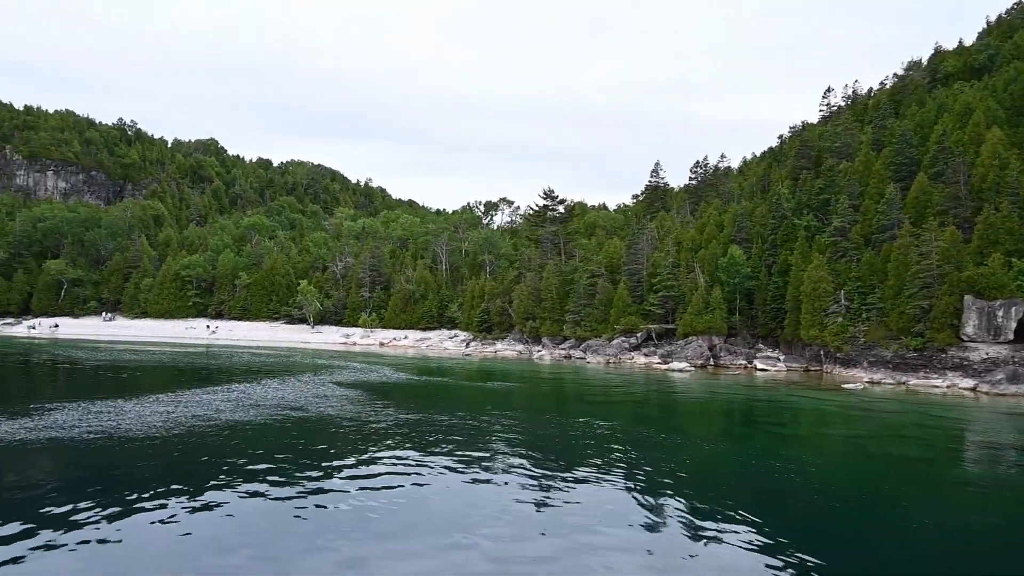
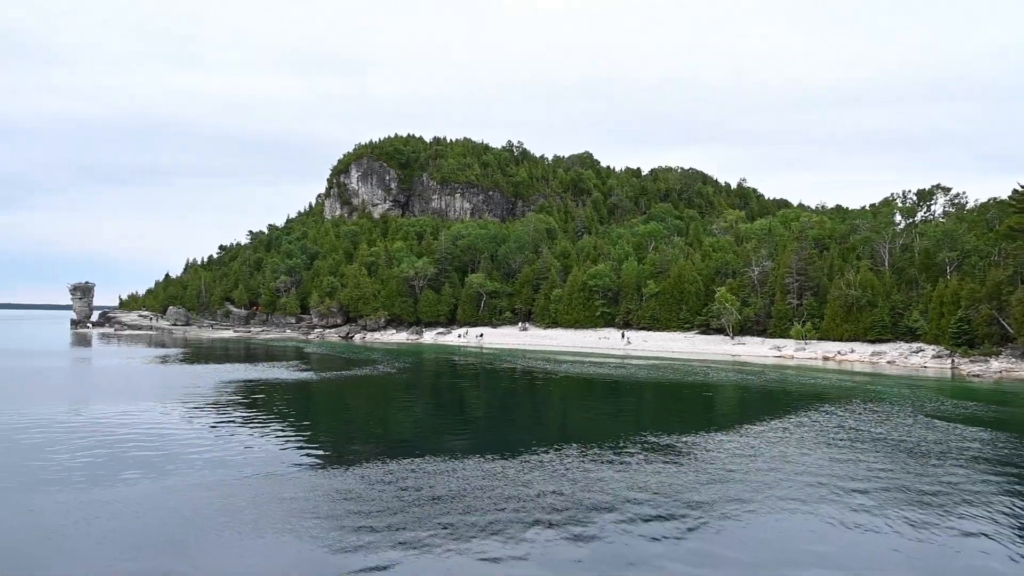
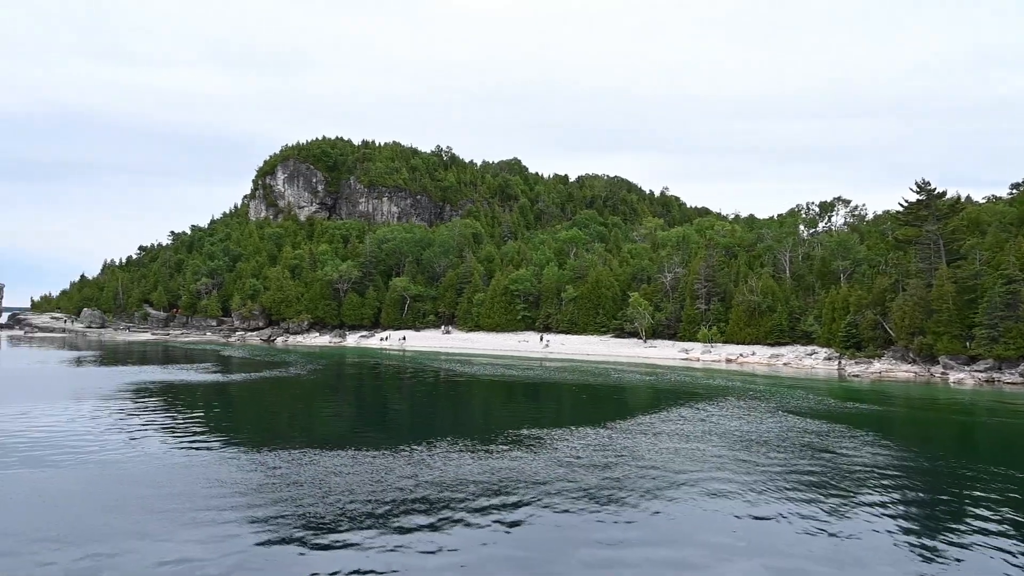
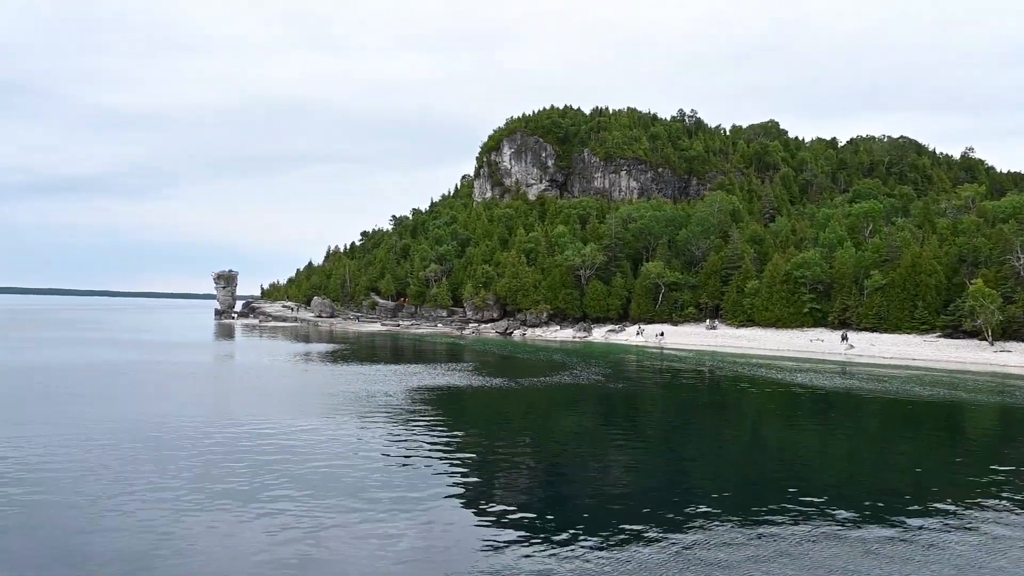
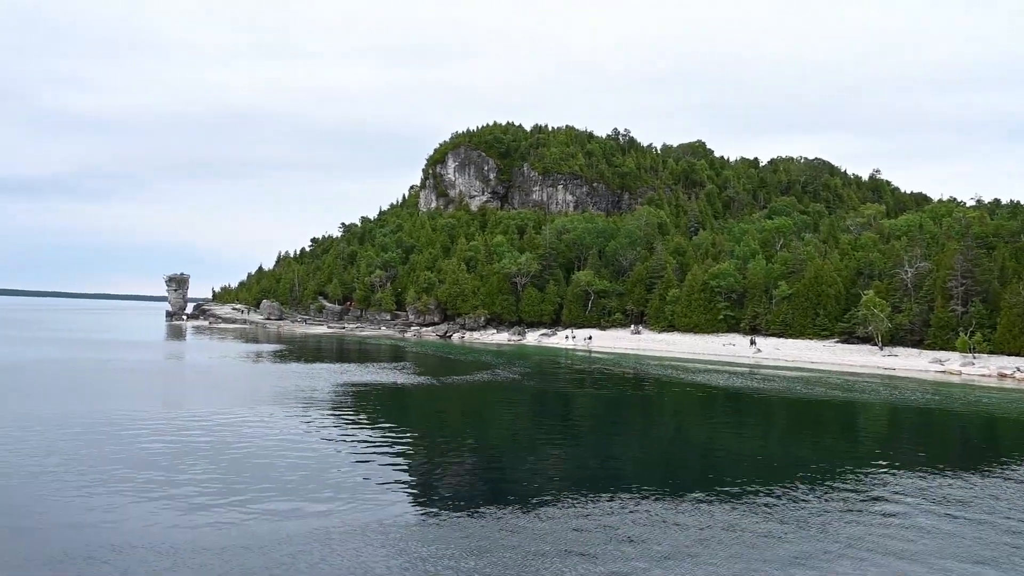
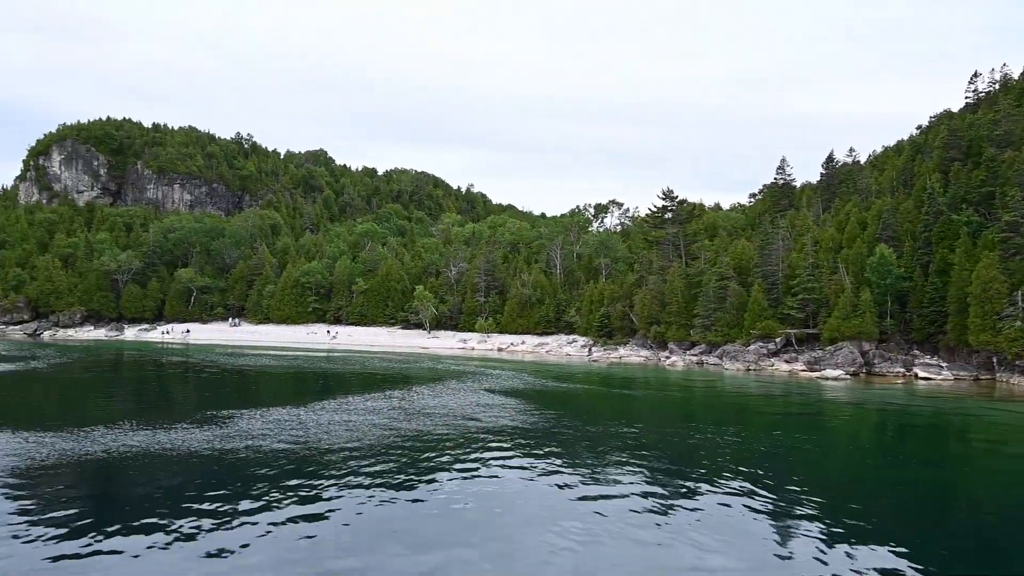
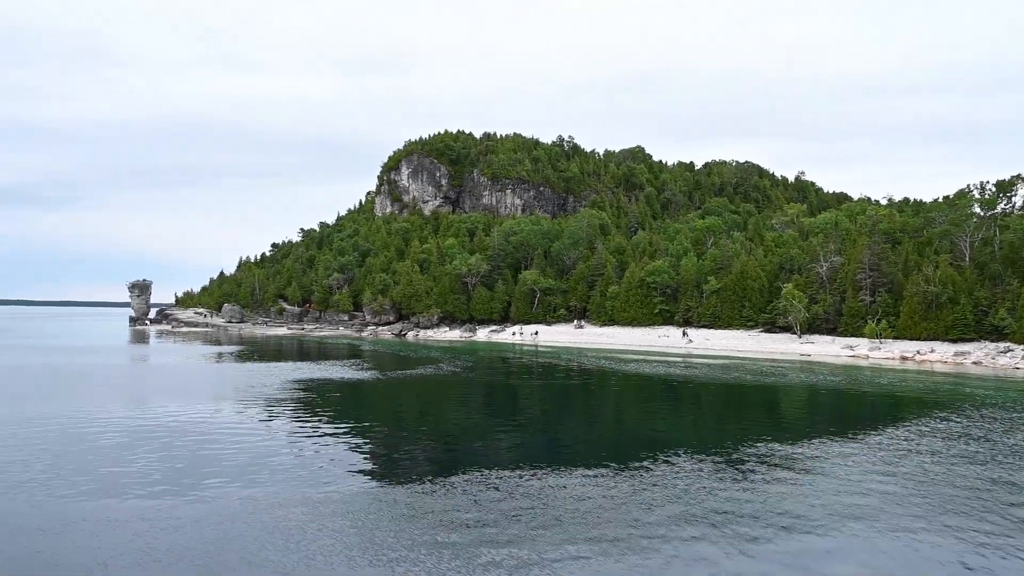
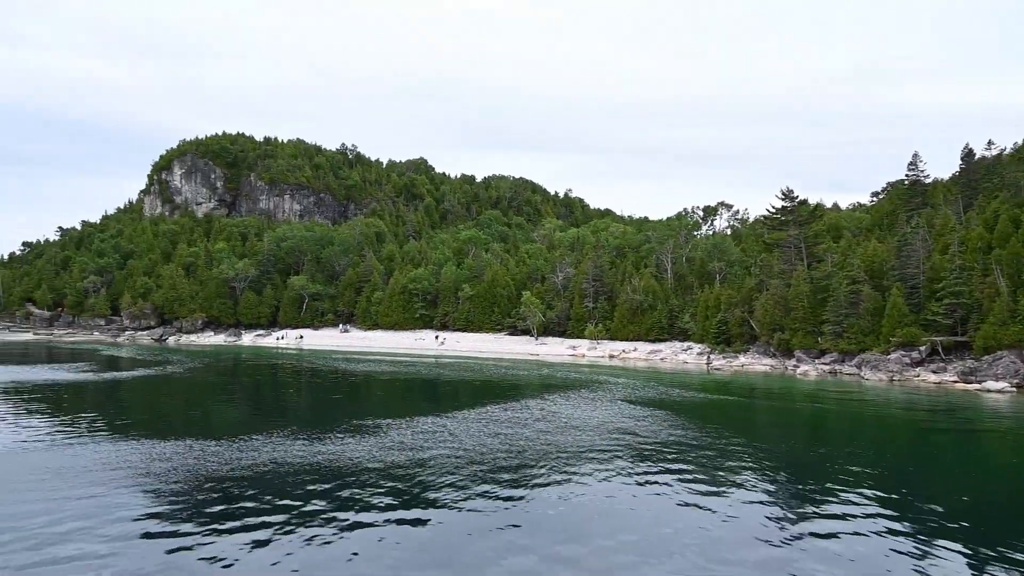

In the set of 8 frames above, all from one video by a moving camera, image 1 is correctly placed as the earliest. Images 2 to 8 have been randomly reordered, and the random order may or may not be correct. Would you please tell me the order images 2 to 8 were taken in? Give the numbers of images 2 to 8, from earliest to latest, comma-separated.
6, 8, 3, 2, 7, 5, 4
